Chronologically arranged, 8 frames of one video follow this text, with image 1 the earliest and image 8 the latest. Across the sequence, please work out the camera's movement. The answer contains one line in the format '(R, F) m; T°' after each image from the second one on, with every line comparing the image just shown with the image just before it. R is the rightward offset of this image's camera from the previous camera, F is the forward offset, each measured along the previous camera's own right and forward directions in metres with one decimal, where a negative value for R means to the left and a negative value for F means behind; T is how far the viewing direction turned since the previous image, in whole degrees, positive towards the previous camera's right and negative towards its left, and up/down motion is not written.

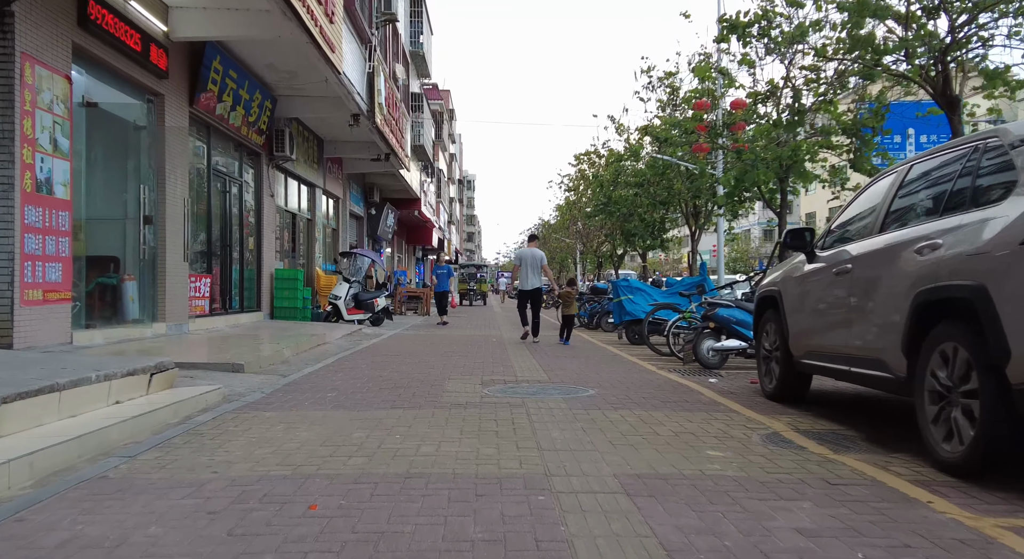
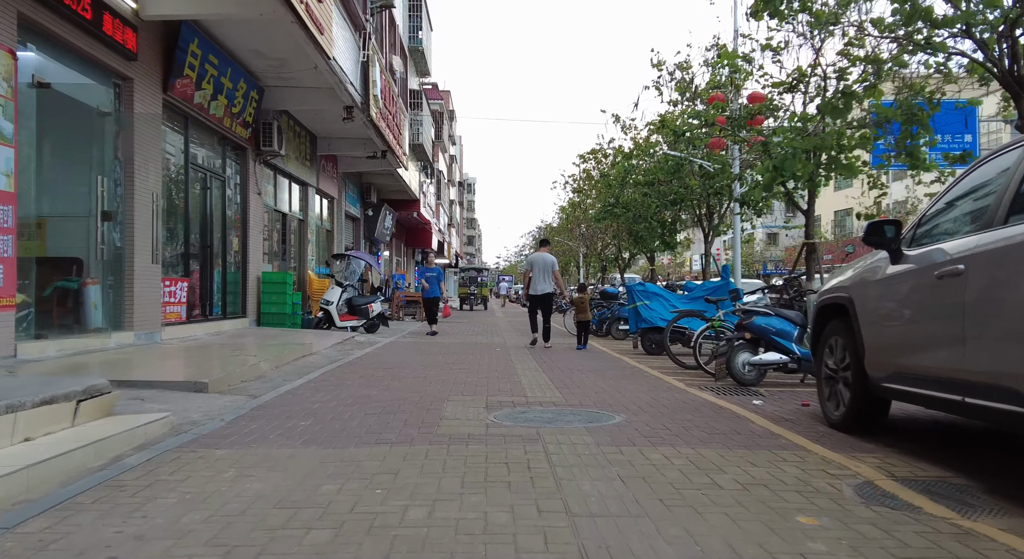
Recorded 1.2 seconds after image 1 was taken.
(-0.1, +1.1) m; 0°
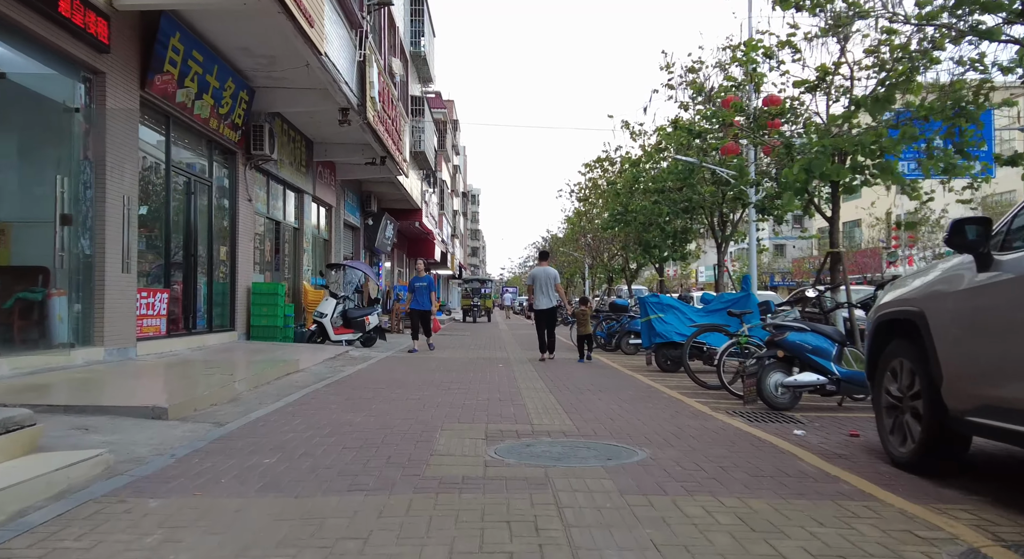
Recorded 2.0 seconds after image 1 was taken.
(0.0, +0.8) m; 0°
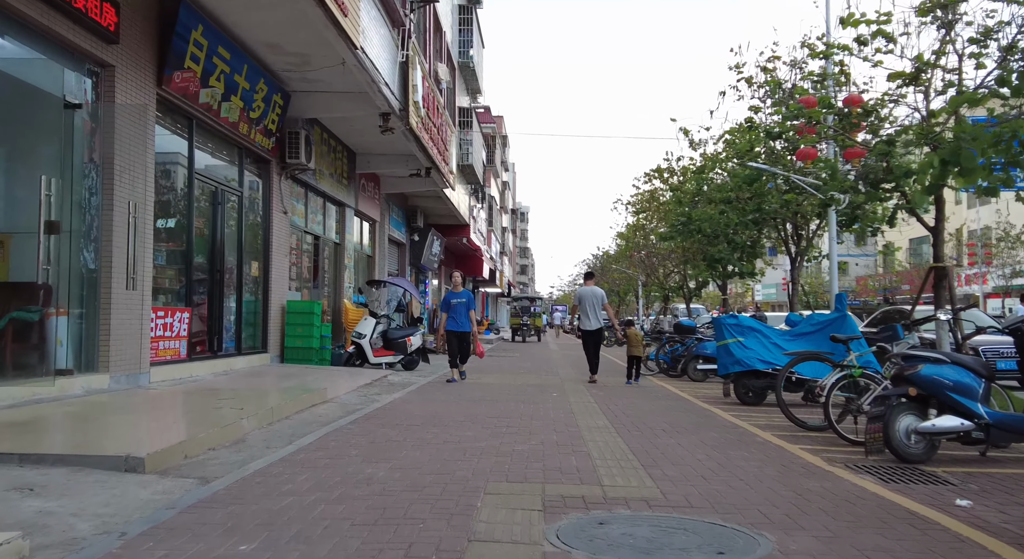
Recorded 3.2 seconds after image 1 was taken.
(-0.1, +1.2) m; -4°
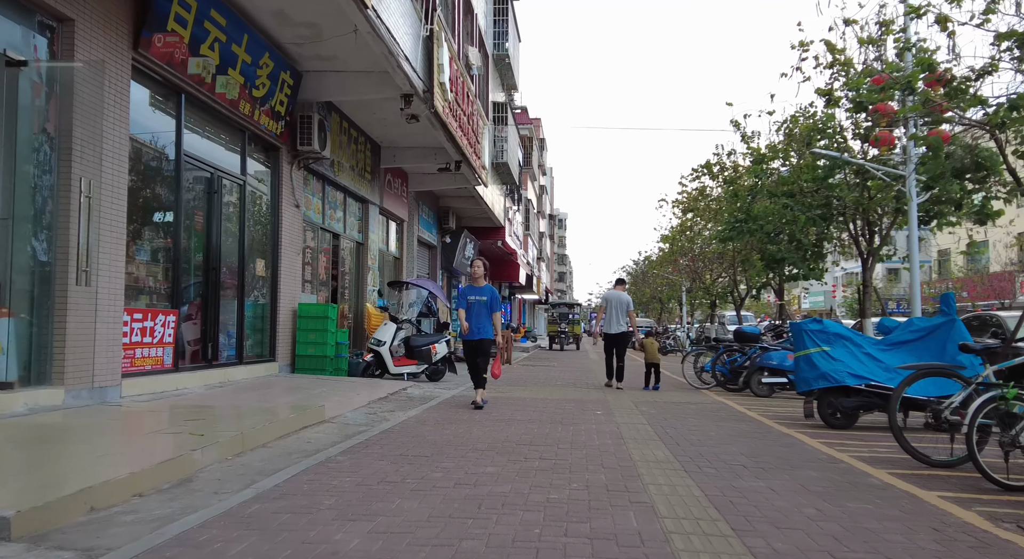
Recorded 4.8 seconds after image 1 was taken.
(0.0, +1.5) m; -3°
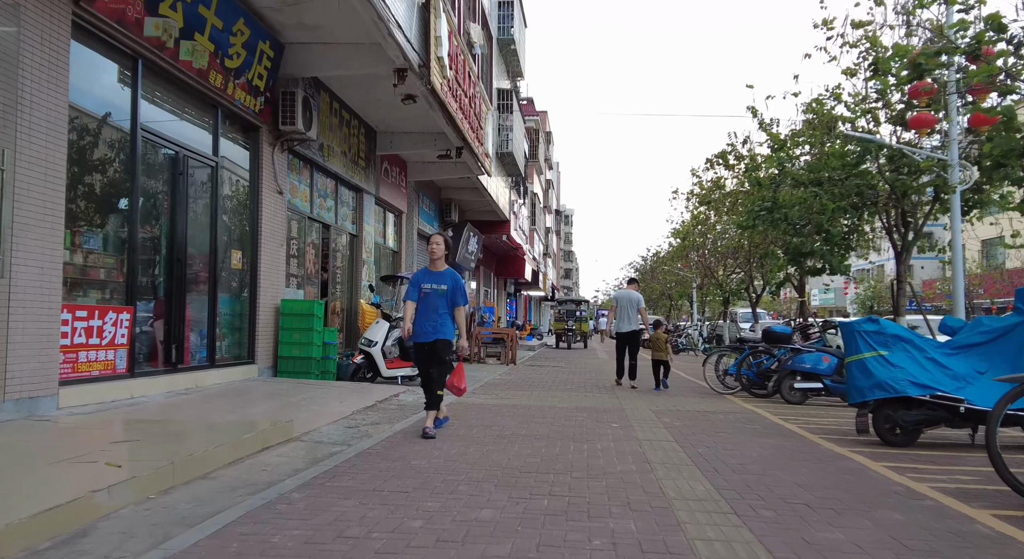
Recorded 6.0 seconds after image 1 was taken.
(0.0, +1.1) m; 0°
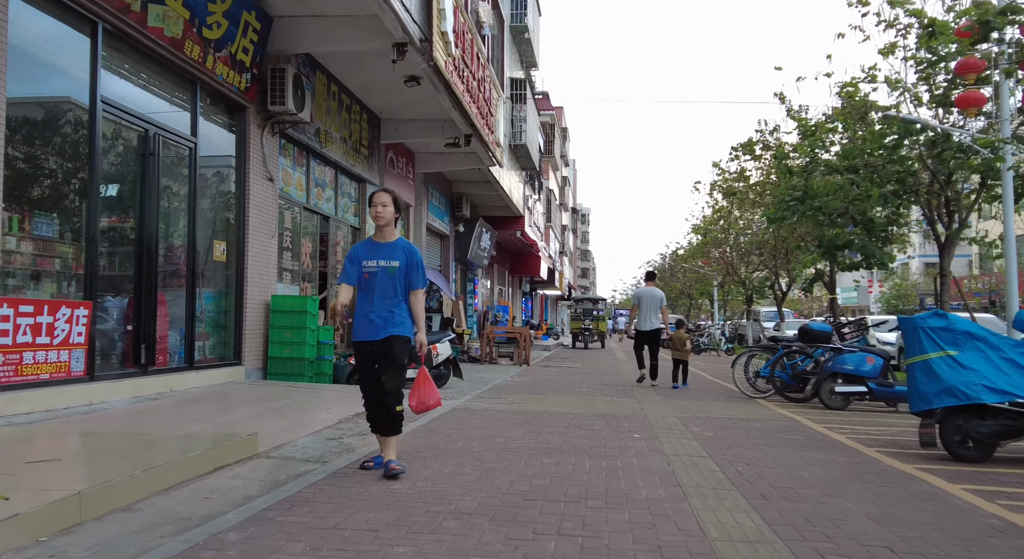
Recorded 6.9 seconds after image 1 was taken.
(+0.1, +0.9) m; -1°
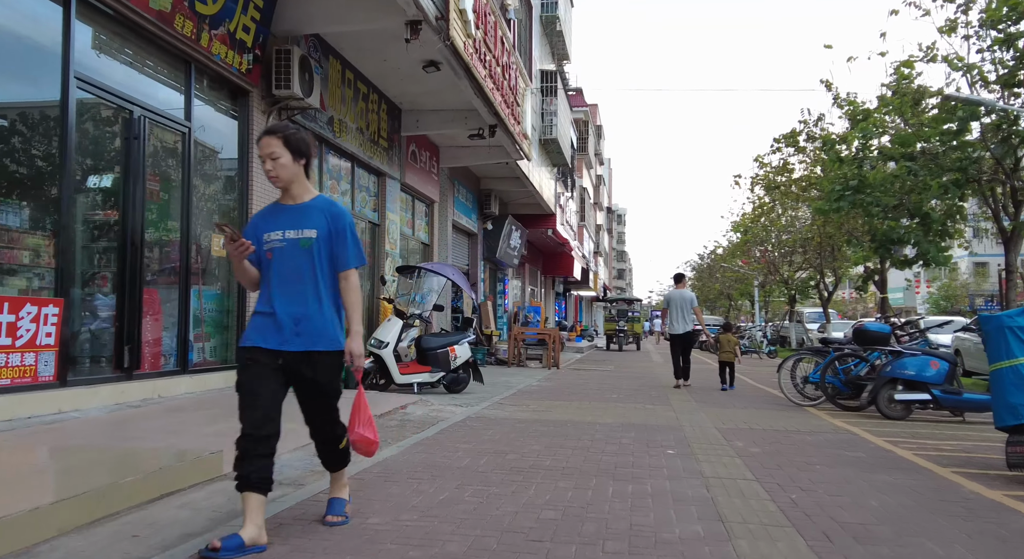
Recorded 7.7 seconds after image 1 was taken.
(+0.2, +0.8) m; -3°
